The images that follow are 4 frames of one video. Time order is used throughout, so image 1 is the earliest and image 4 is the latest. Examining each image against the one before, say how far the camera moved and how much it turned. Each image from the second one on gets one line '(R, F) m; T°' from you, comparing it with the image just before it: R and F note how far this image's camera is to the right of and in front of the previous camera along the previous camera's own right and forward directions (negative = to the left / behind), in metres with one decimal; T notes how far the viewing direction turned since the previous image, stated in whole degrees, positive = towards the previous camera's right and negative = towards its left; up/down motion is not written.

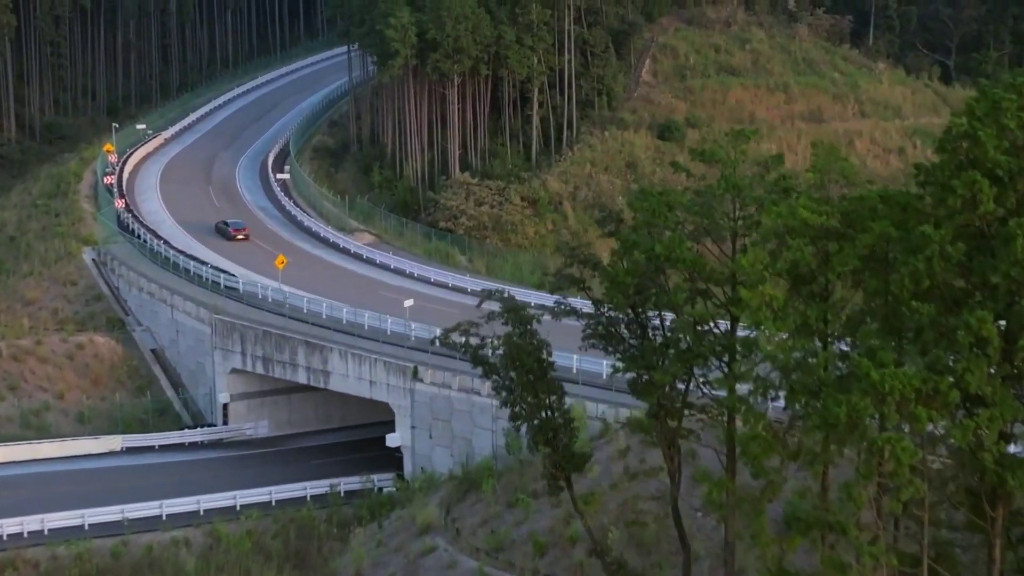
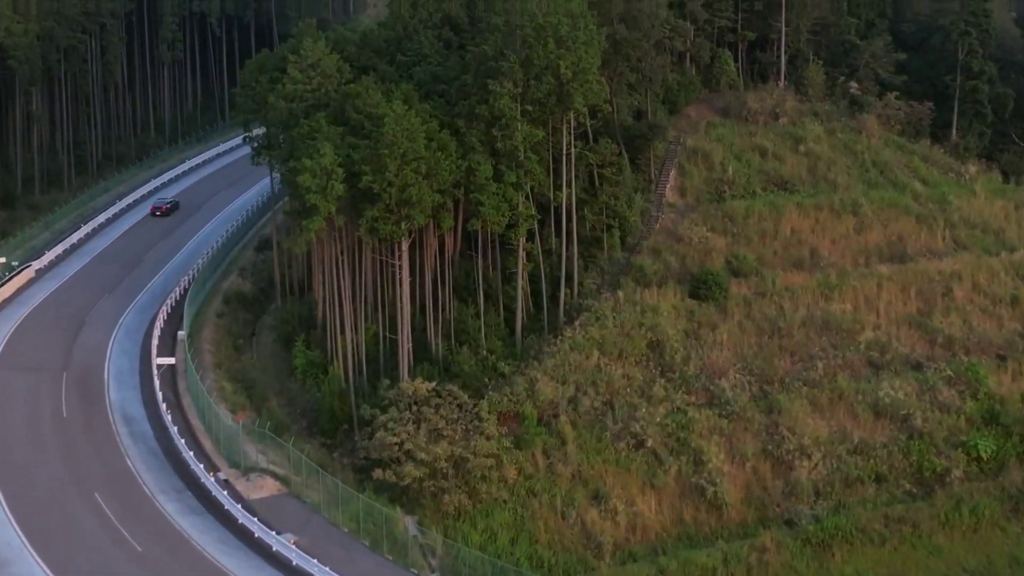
(+0.6, +13.8) m; 0°
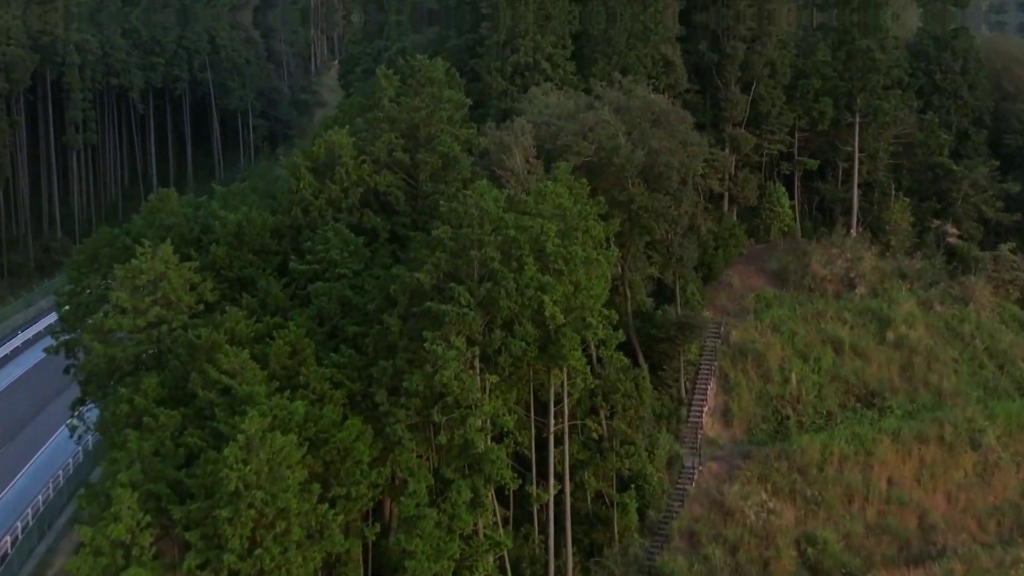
(+0.7, +13.1) m; 0°
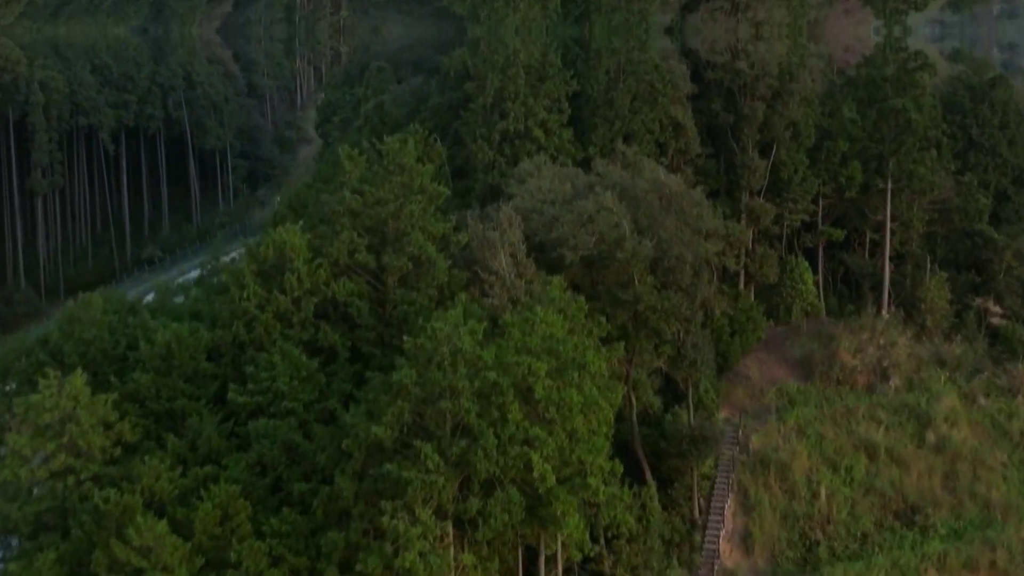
(+0.2, +3.8) m; 0°
